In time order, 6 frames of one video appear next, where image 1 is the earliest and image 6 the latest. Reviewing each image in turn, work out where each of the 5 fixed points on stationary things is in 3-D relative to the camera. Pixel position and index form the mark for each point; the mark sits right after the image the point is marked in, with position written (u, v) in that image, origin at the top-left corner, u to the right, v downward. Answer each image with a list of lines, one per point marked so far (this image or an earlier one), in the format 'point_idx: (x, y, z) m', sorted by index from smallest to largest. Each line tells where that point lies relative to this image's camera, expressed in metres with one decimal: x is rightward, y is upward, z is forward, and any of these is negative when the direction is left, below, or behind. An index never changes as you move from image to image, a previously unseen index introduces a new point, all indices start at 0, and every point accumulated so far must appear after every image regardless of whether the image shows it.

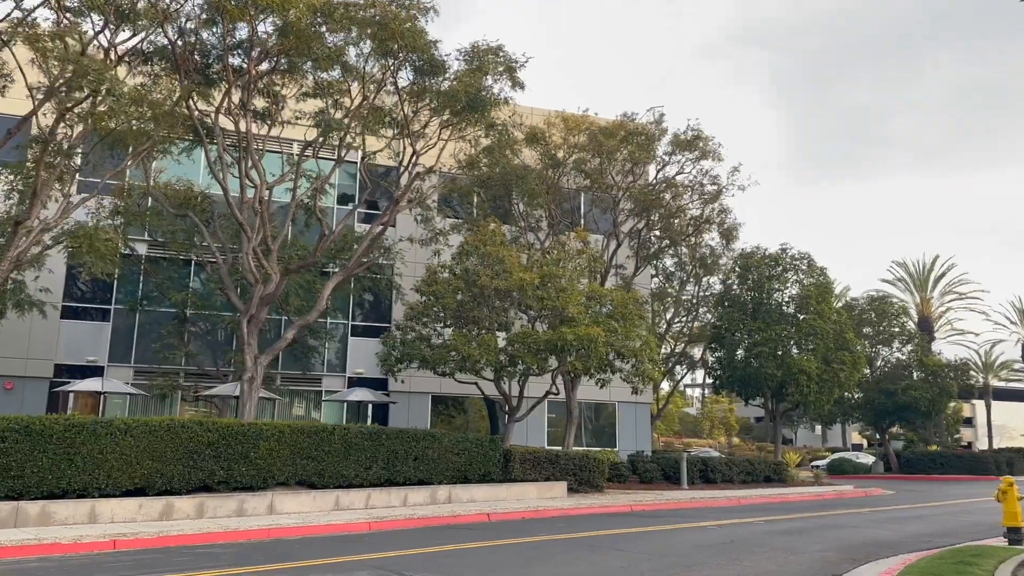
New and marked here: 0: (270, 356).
0: (-5.5, -1.5, +18.9) m
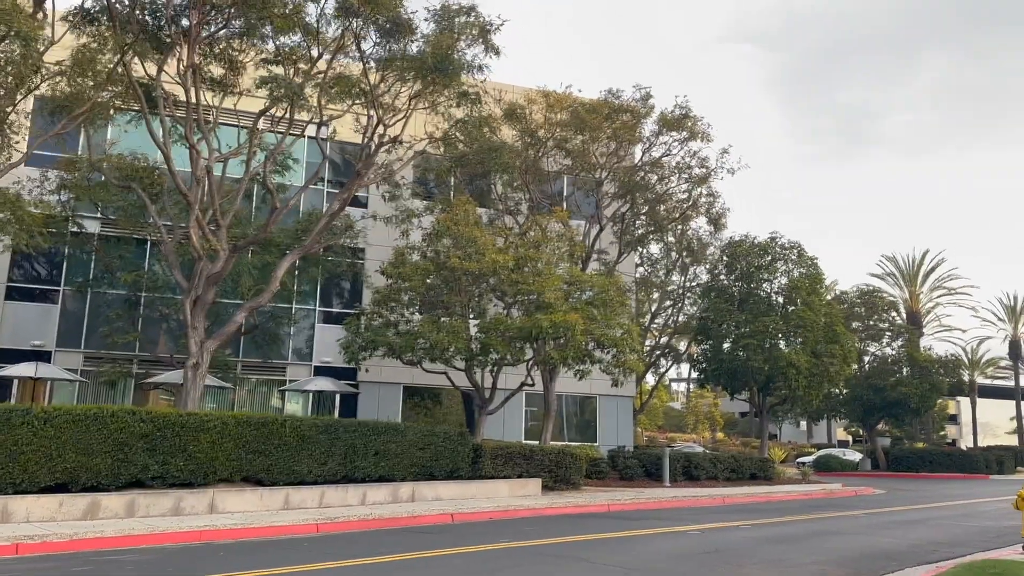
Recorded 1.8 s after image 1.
0: (-6.1, -1.1, +17.3) m
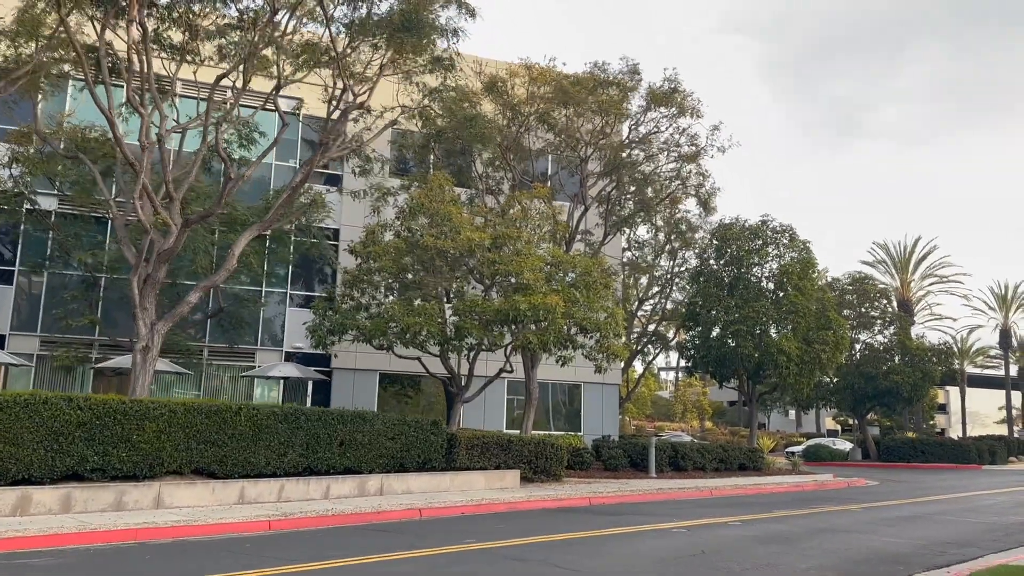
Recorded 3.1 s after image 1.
0: (-6.6, -0.7, +16.1) m
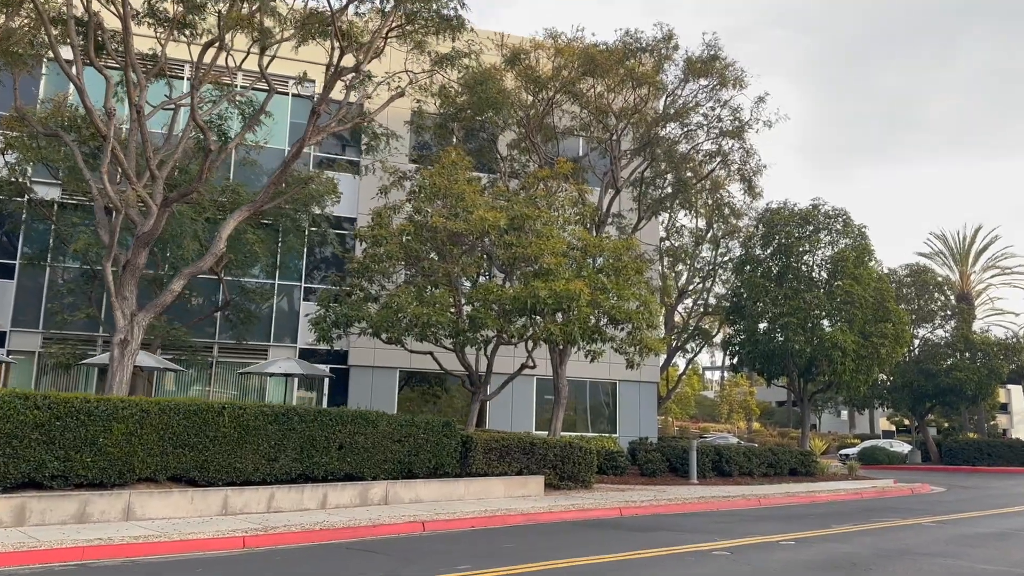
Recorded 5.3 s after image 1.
0: (-6.3, -0.4, +14.6) m
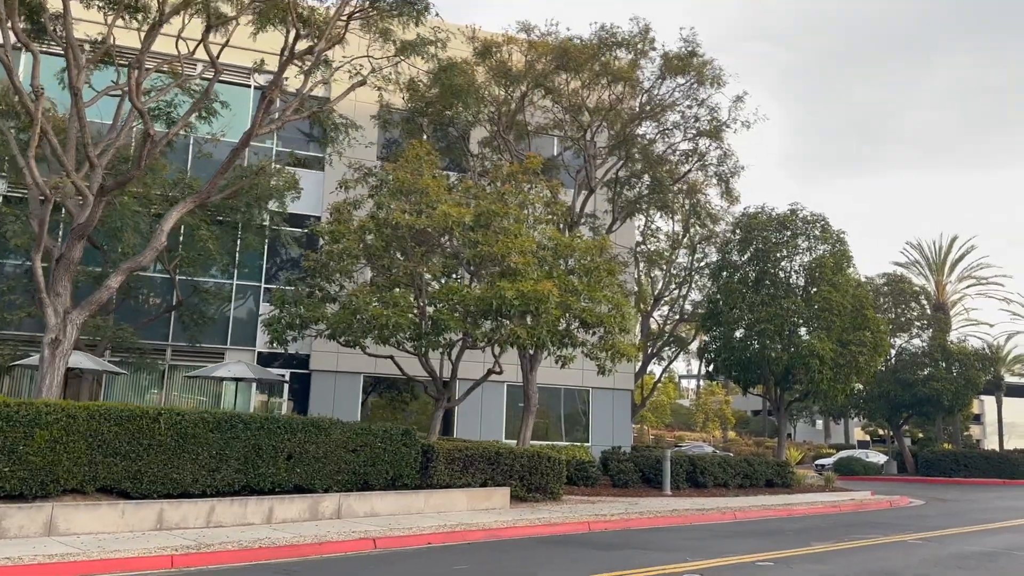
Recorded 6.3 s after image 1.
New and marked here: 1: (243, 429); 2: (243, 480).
0: (-6.9, -0.4, +13.5) m
1: (-4.3, -2.3, +13.4) m
2: (-4.3, -3.1, +13.4) m
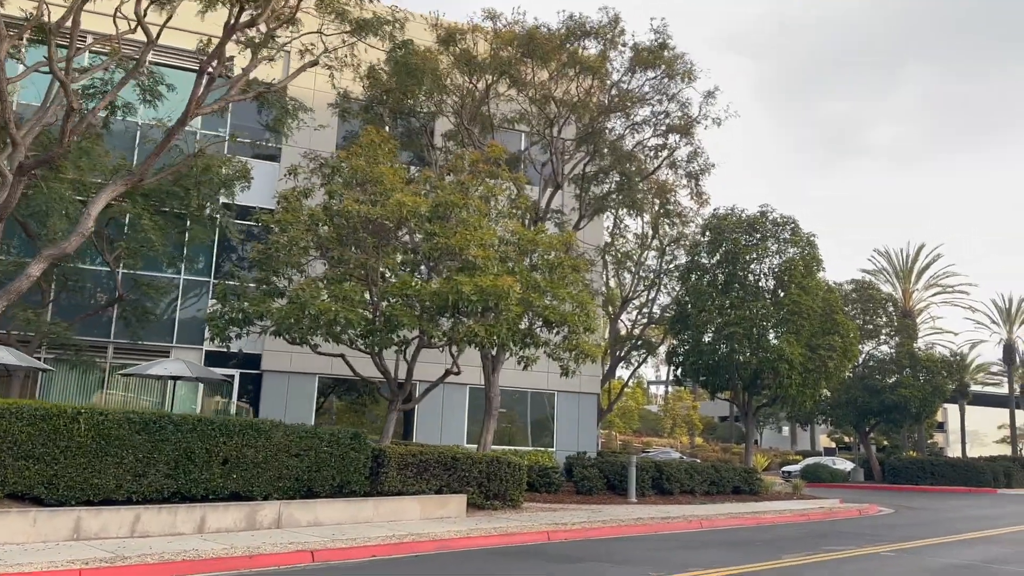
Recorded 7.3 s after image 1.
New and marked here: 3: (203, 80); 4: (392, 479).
0: (-7.6, -0.2, +12.4) m
1: (-5.0, -2.1, +12.4) m
2: (-5.0, -2.9, +12.3) m
3: (-5.1, +3.4, +14.3) m
4: (-2.1, -3.4, +14.9) m
